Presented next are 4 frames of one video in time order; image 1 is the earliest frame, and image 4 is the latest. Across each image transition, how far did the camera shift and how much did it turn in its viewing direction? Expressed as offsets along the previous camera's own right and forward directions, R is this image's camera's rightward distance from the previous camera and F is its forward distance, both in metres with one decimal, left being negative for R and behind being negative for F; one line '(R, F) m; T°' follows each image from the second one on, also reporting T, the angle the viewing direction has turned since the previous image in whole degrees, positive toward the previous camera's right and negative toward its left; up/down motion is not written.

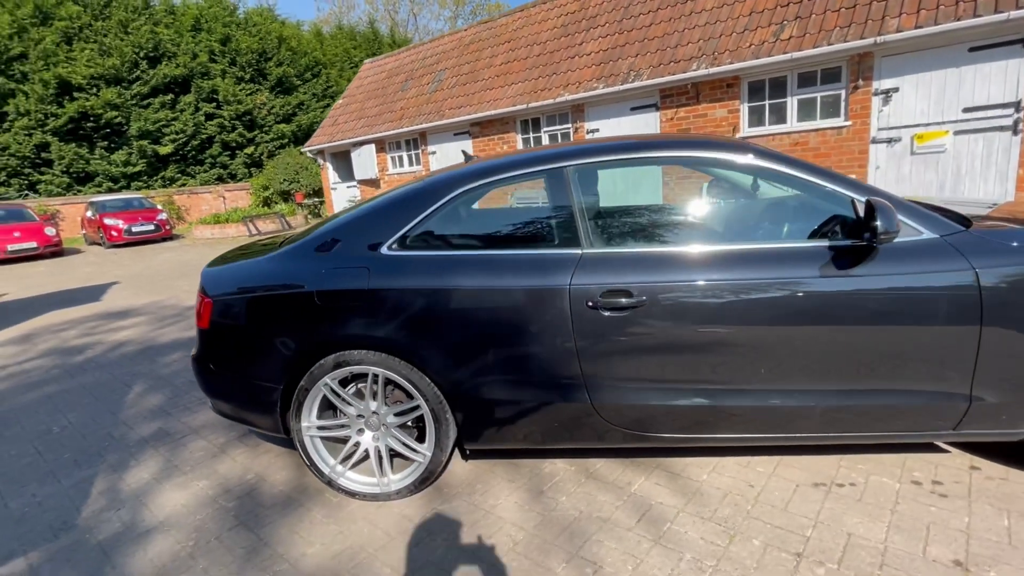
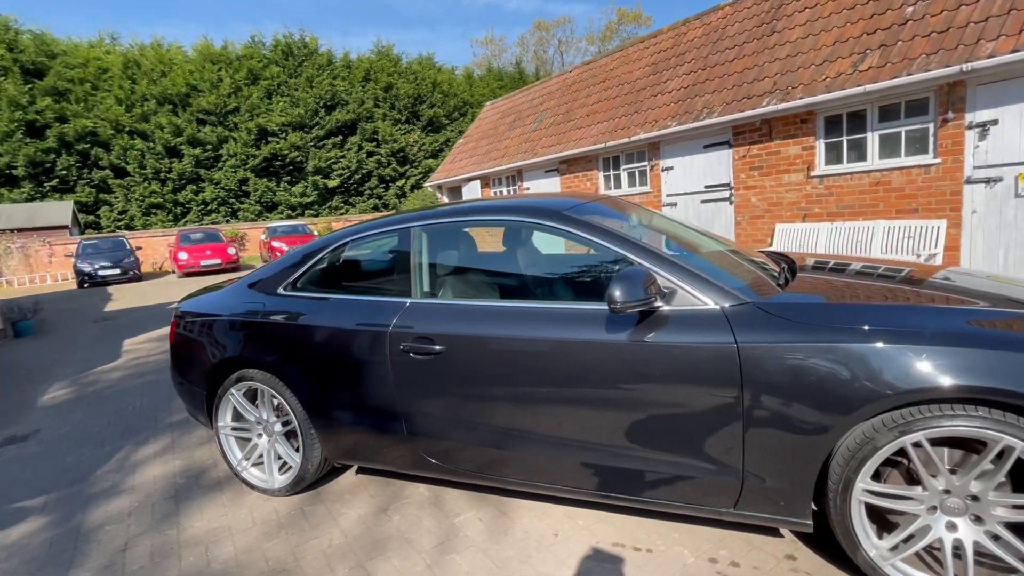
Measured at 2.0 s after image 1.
(+1.6, -0.1) m; -16°
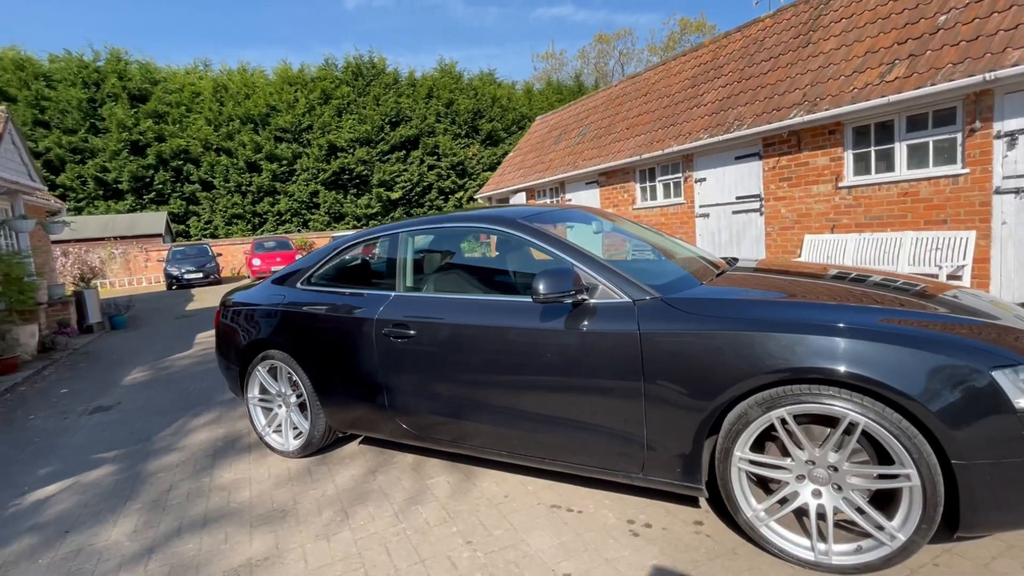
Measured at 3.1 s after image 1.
(+0.6, -0.4) m; -7°
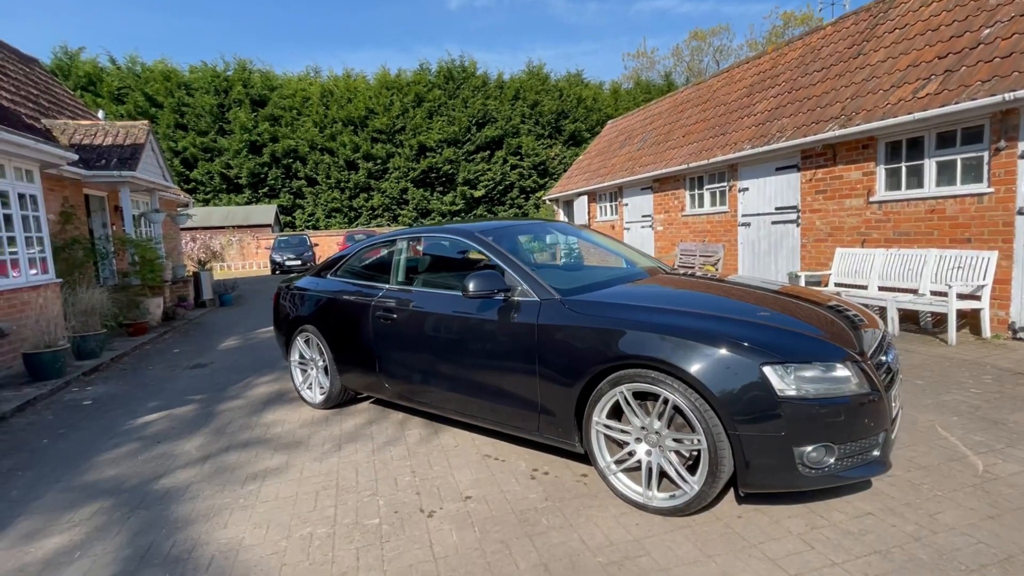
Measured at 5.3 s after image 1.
(+1.0, -0.8) m; -9°
